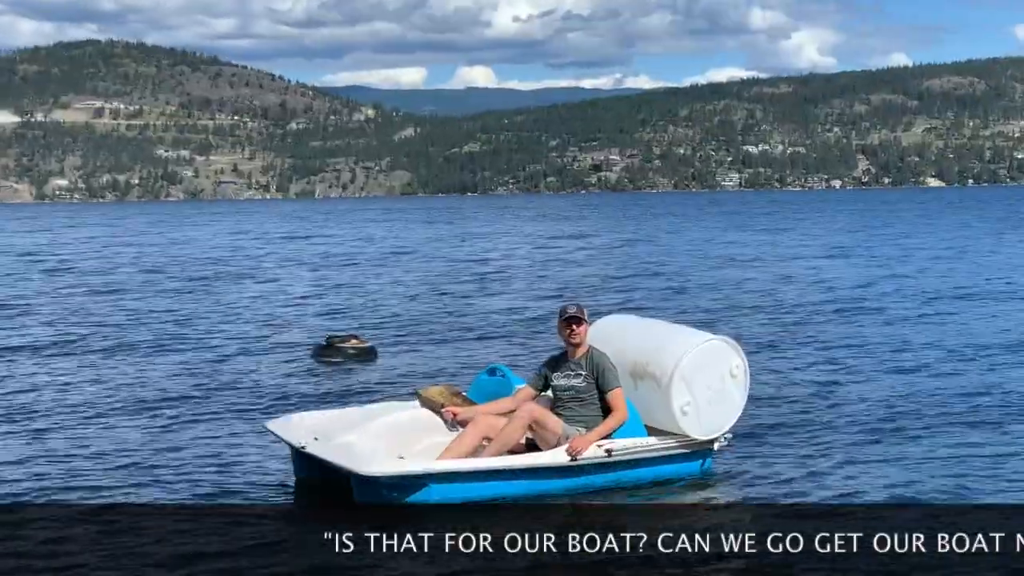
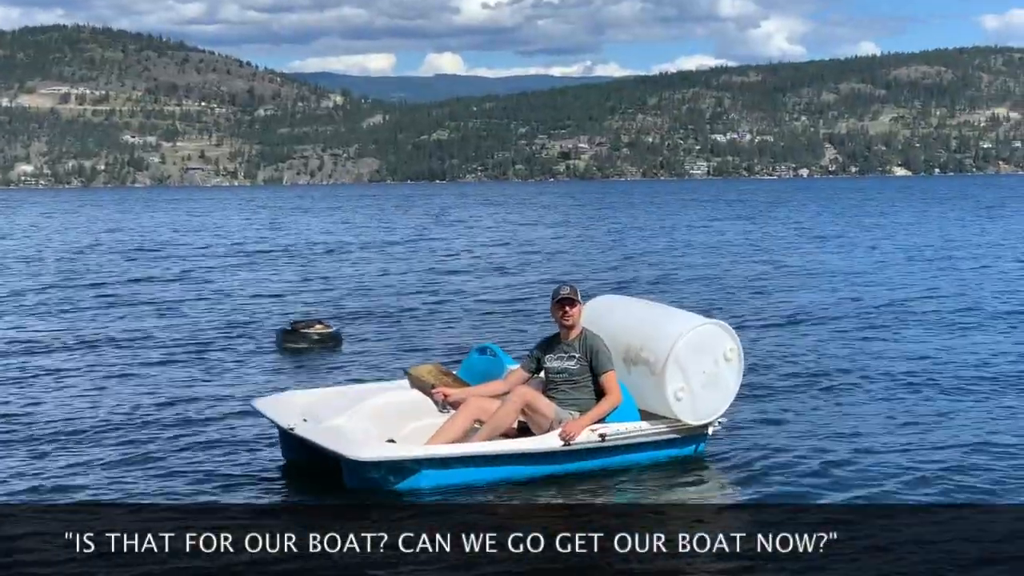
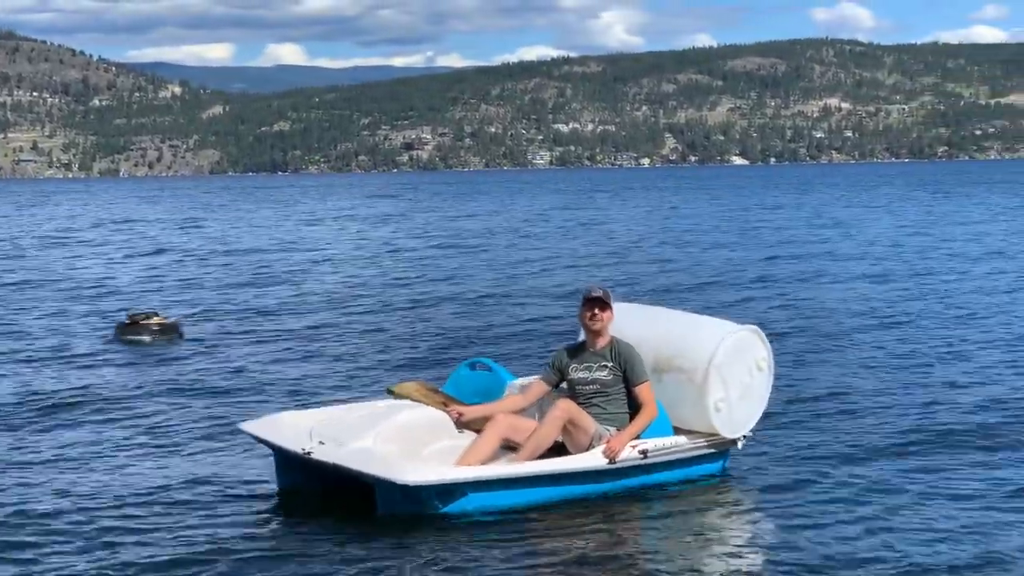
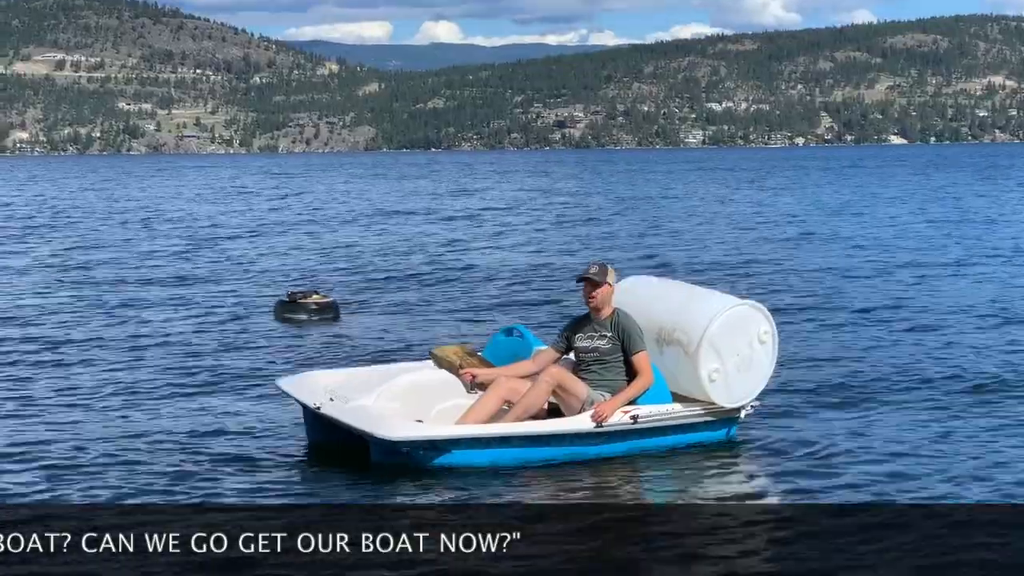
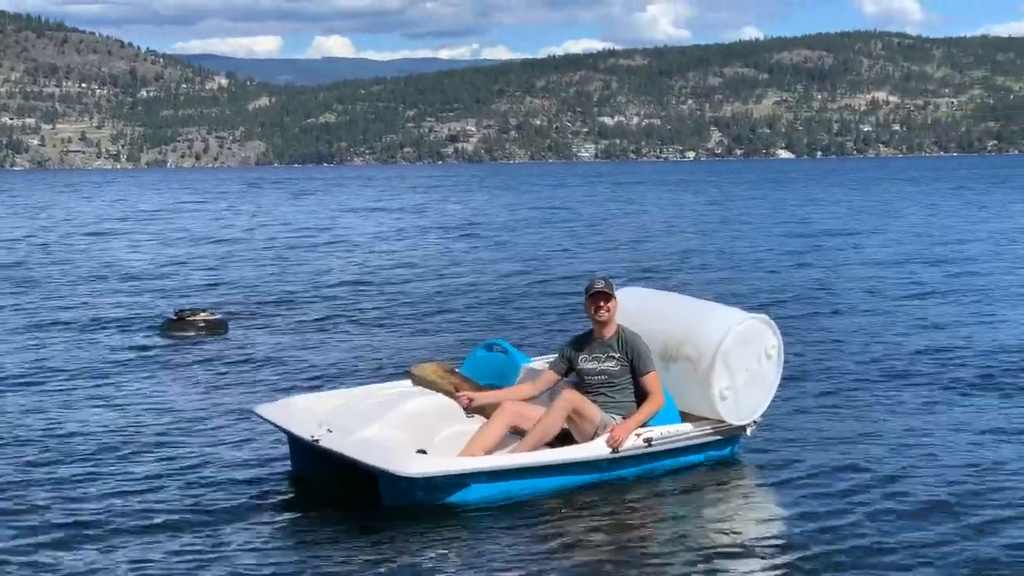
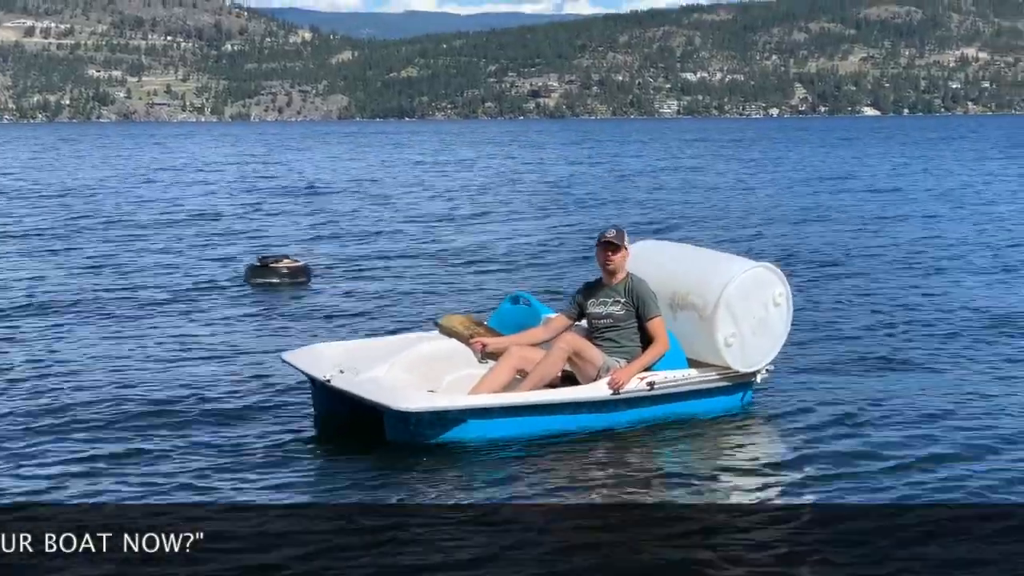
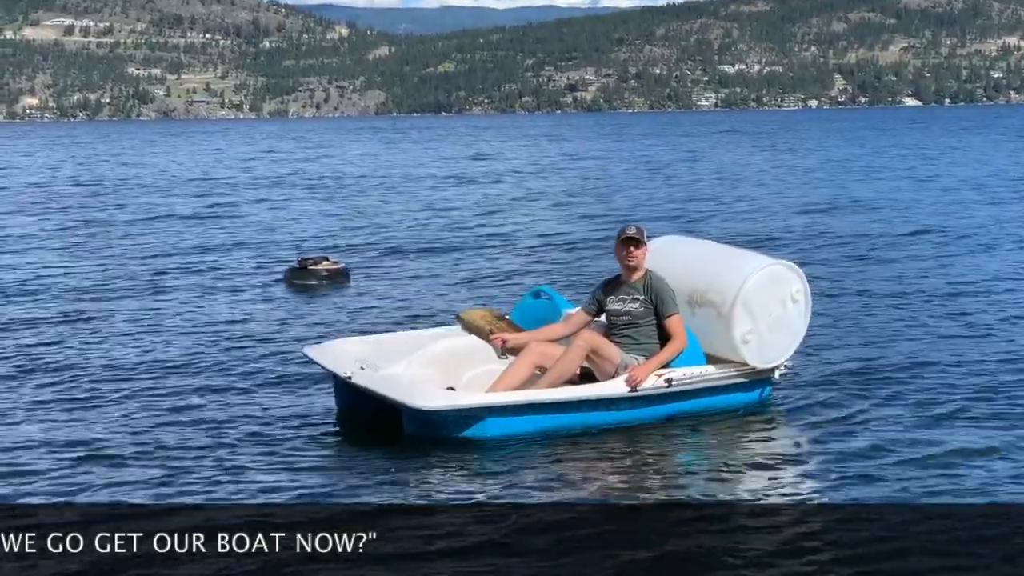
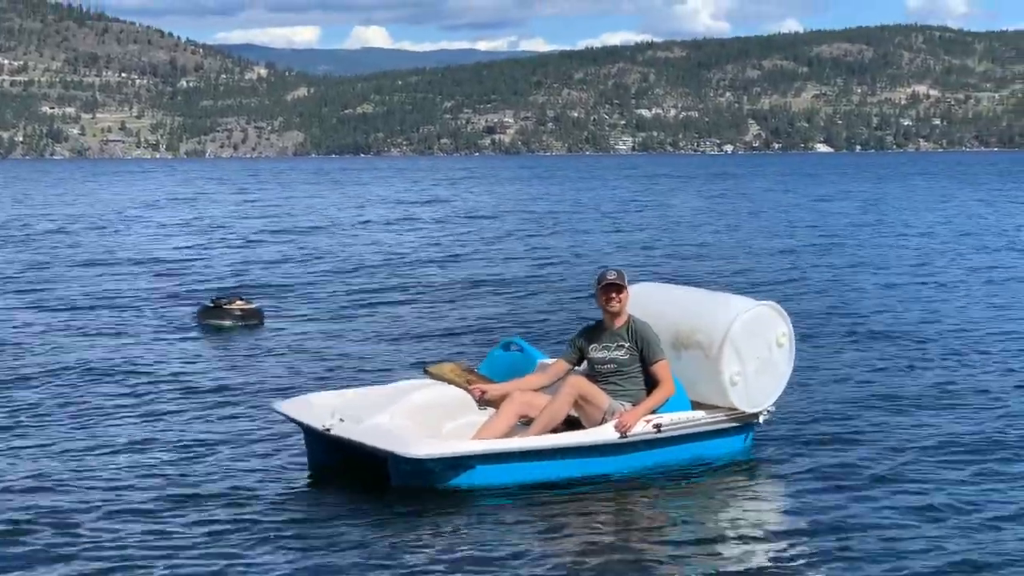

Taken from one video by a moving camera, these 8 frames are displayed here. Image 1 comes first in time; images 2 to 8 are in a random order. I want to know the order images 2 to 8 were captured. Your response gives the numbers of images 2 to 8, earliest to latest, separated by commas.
2, 4, 7, 6, 8, 5, 3
